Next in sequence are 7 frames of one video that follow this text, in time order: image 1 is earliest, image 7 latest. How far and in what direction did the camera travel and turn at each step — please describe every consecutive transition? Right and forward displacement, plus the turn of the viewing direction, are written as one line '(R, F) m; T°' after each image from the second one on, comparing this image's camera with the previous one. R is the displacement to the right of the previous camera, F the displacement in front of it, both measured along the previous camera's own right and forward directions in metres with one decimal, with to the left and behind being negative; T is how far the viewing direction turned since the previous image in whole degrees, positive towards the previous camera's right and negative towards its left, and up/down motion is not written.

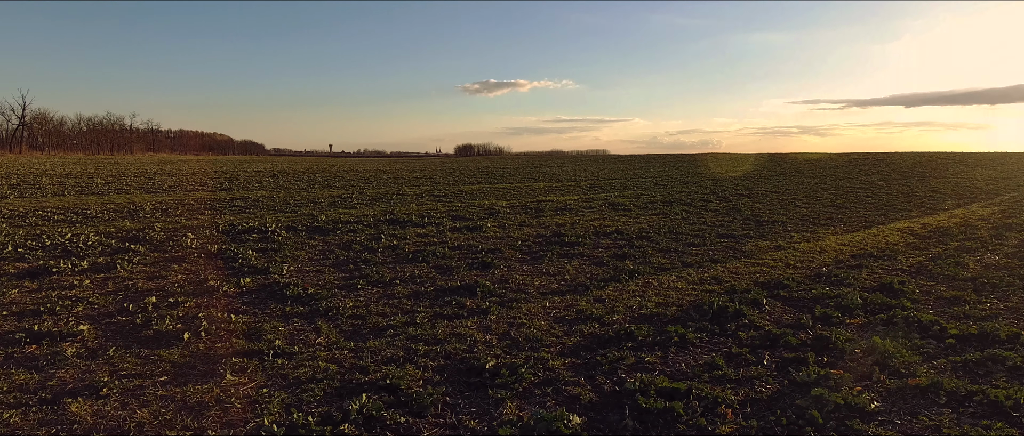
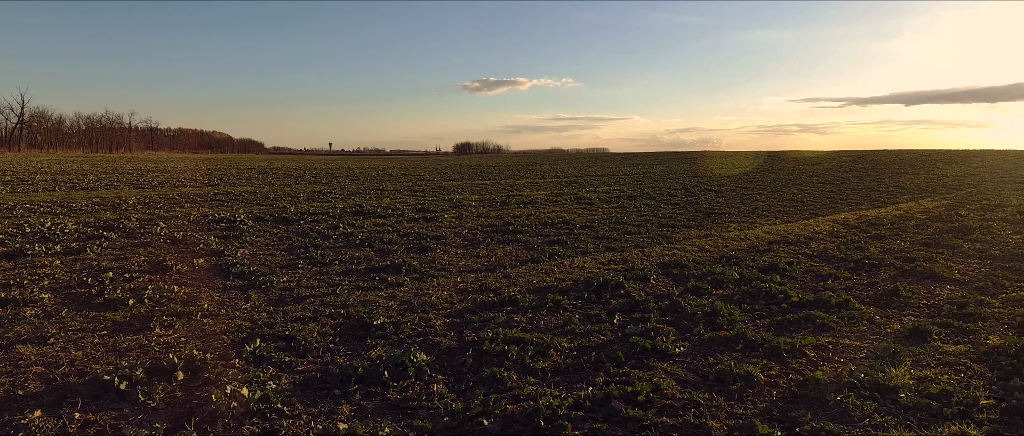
(+1.4, -1.1) m; 0°
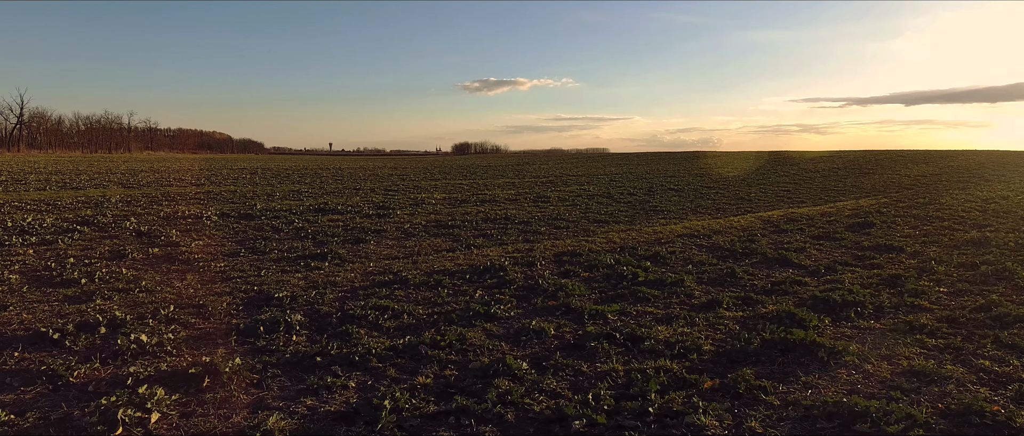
(+1.8, -1.5) m; 0°
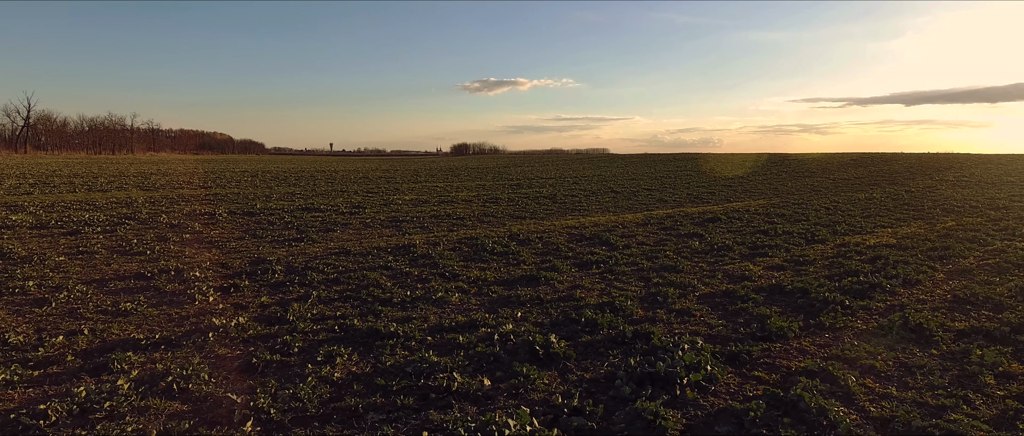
(+2.6, -5.6) m; 0°
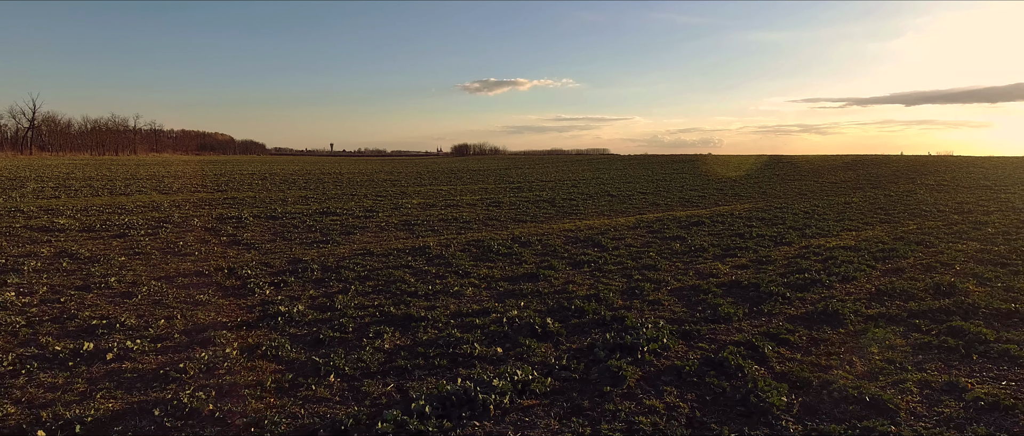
(-0.1, -2.1) m; 0°
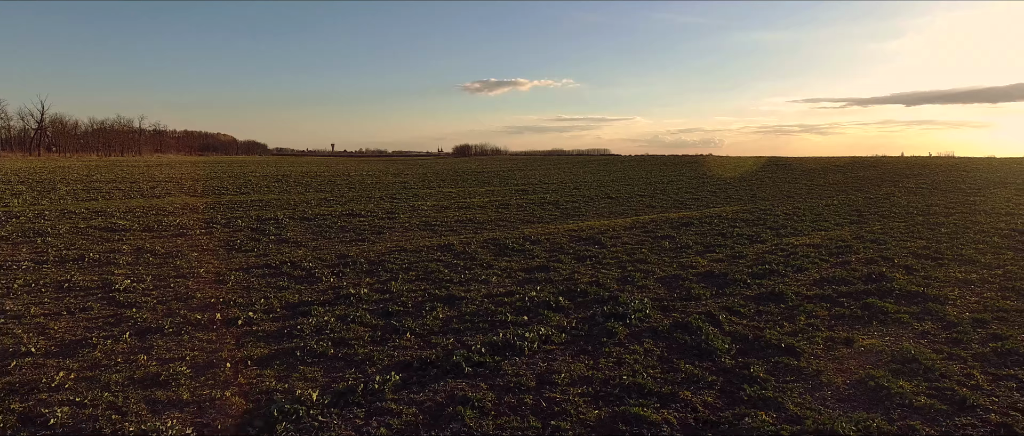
(-0.4, -3.0) m; 0°
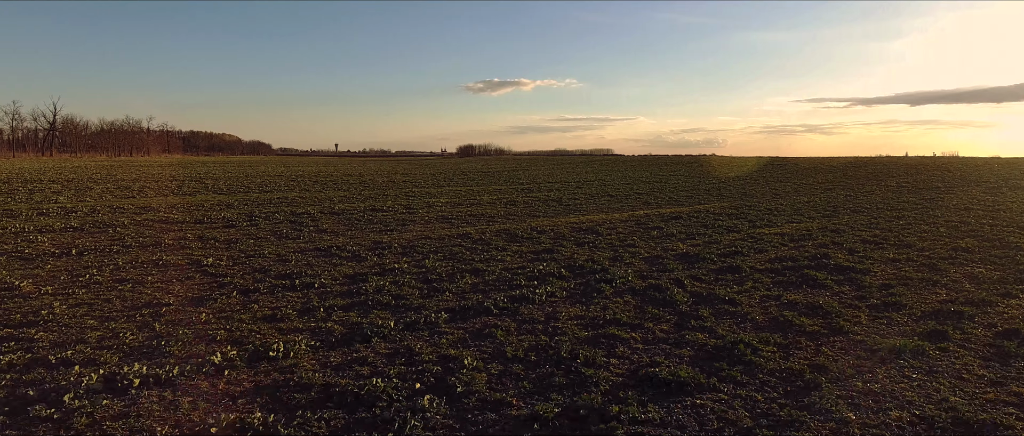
(-0.3, -3.3) m; 0°
